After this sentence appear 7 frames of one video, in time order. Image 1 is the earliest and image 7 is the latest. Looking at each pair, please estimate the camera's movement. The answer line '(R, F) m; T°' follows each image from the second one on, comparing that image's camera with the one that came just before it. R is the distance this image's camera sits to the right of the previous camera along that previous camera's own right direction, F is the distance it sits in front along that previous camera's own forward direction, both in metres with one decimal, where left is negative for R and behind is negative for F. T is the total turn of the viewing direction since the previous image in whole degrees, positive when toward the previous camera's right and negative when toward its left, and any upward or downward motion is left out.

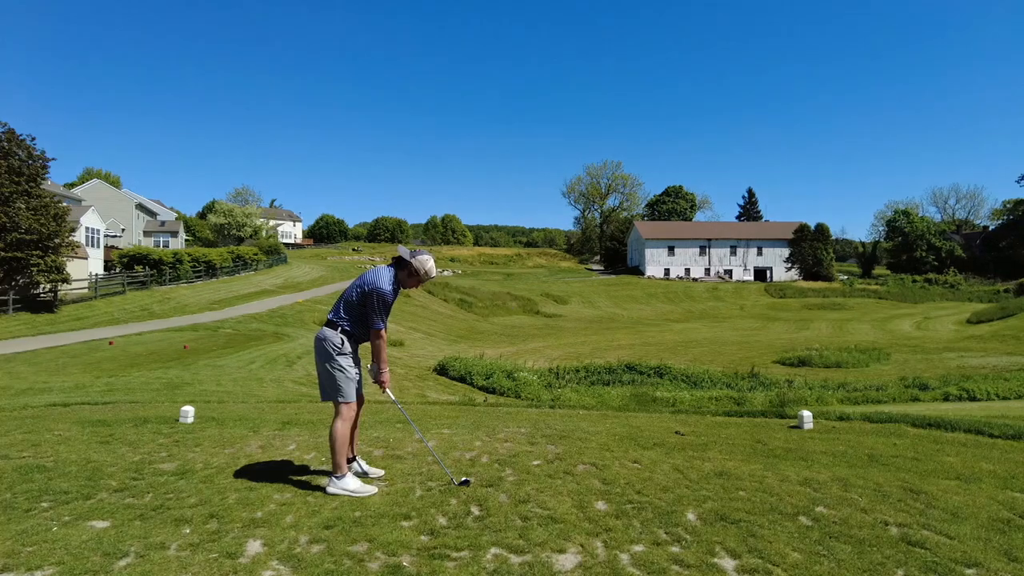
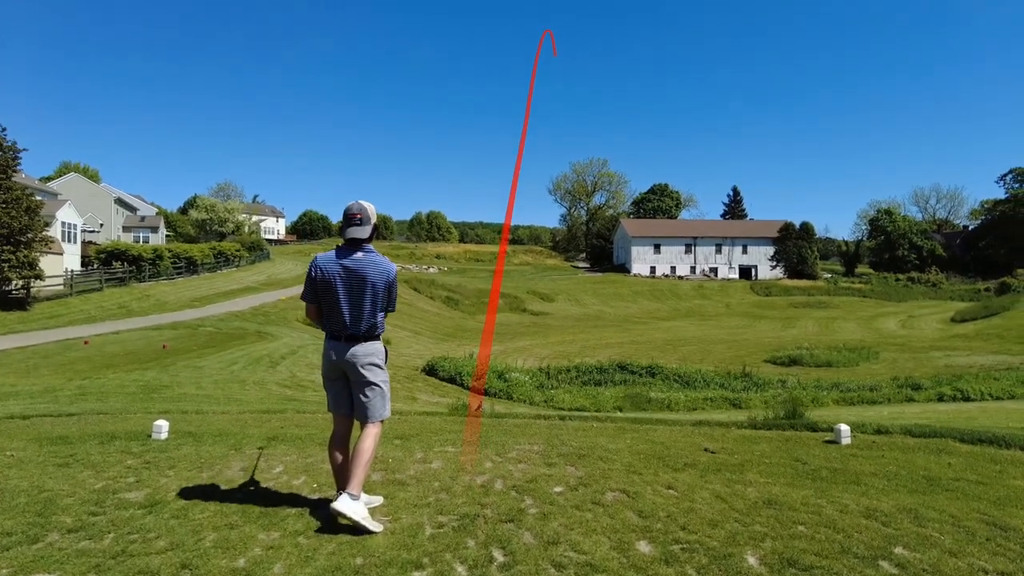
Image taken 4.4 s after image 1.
(-0.2, +0.5) m; +1°
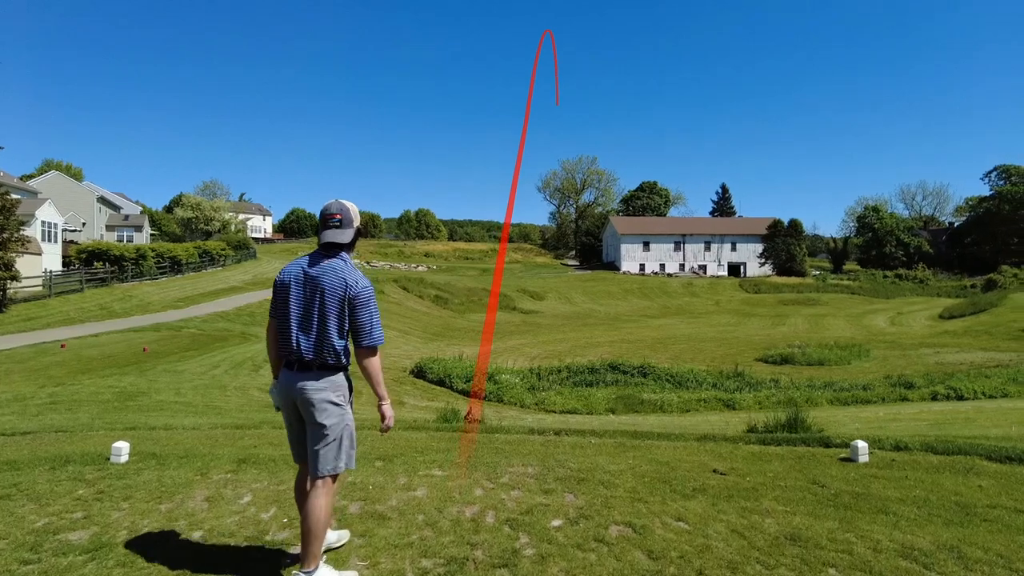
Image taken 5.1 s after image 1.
(0.0, +0.4) m; +1°
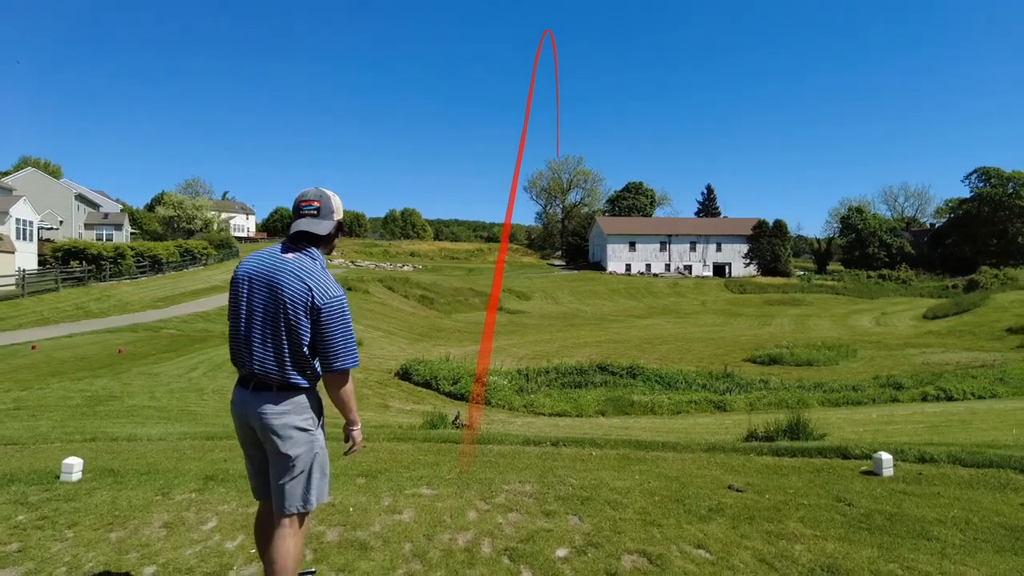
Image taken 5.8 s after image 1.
(-0.1, +0.4) m; +1°
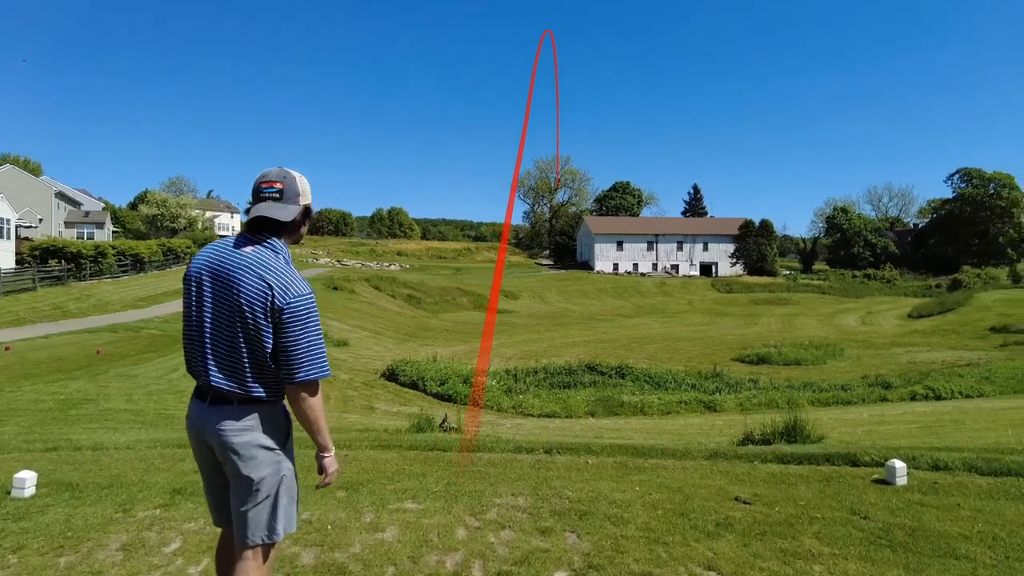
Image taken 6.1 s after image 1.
(0.0, +0.3) m; +1°
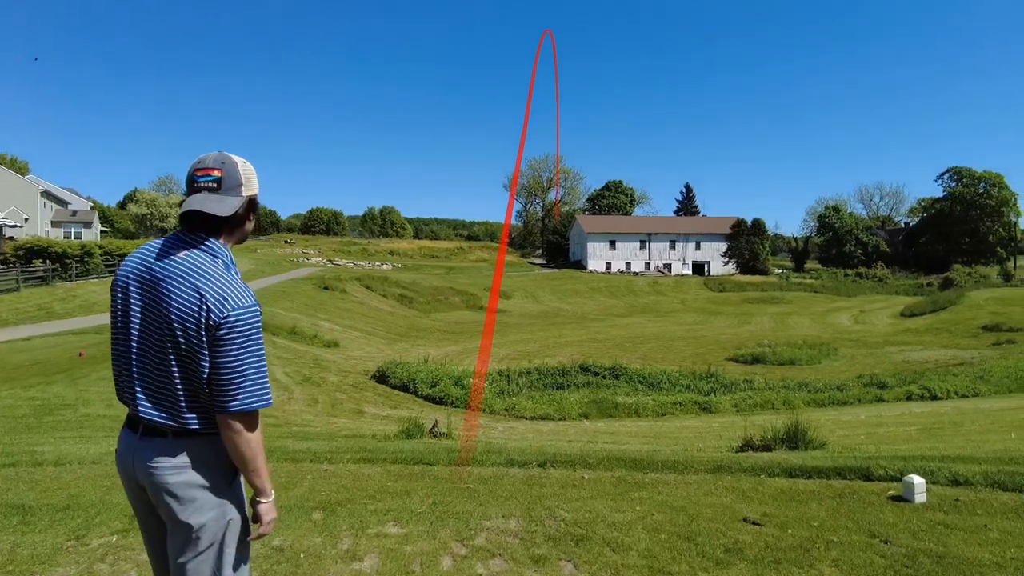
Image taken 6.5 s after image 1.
(0.0, +0.3) m; +1°
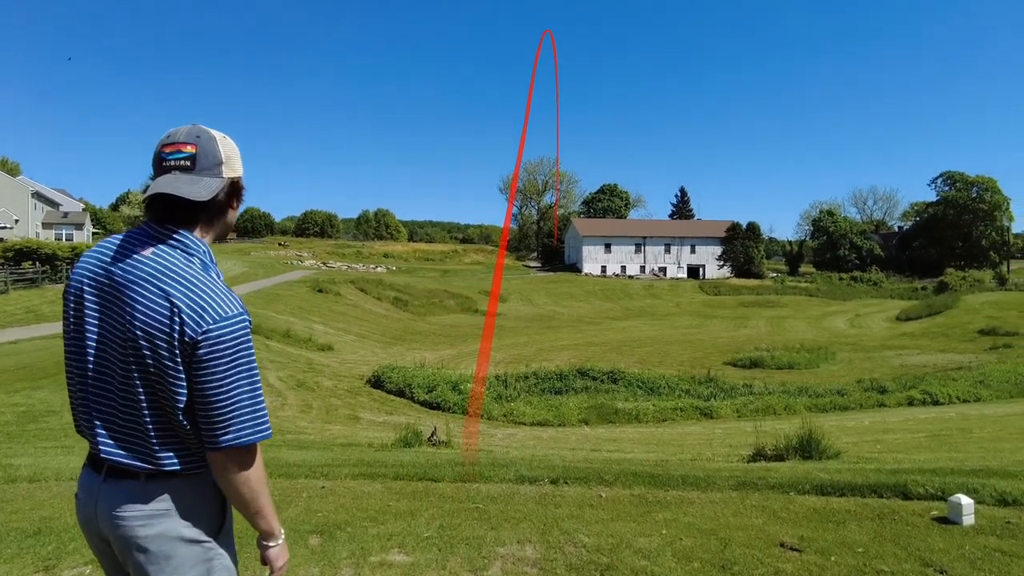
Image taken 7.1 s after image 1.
(-0.1, +0.3) m; +1°
